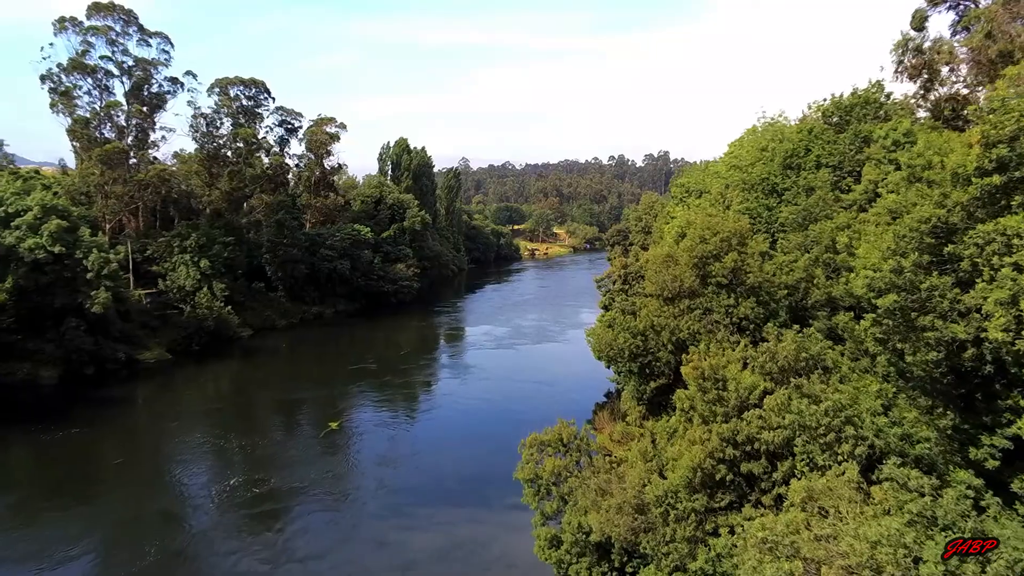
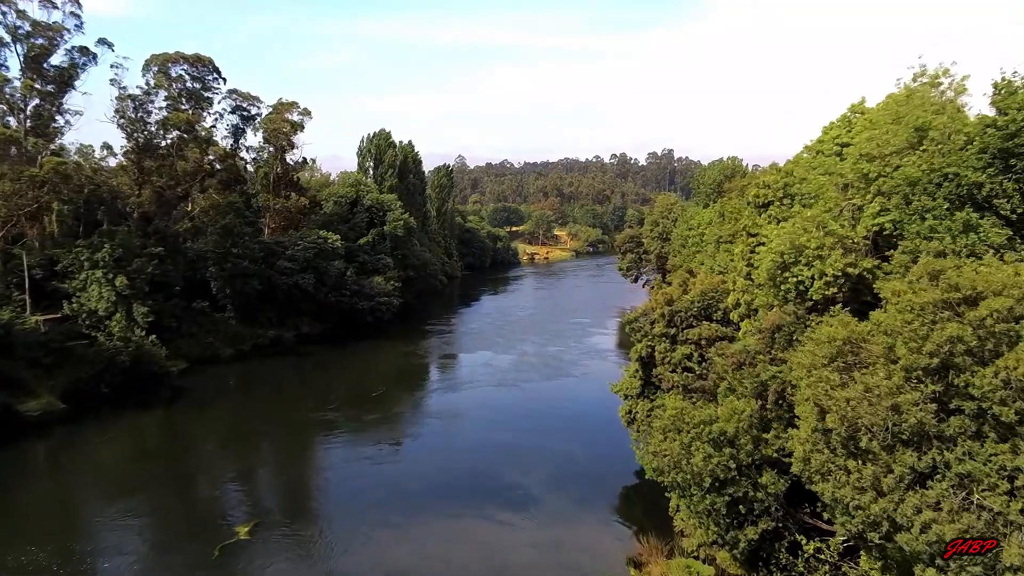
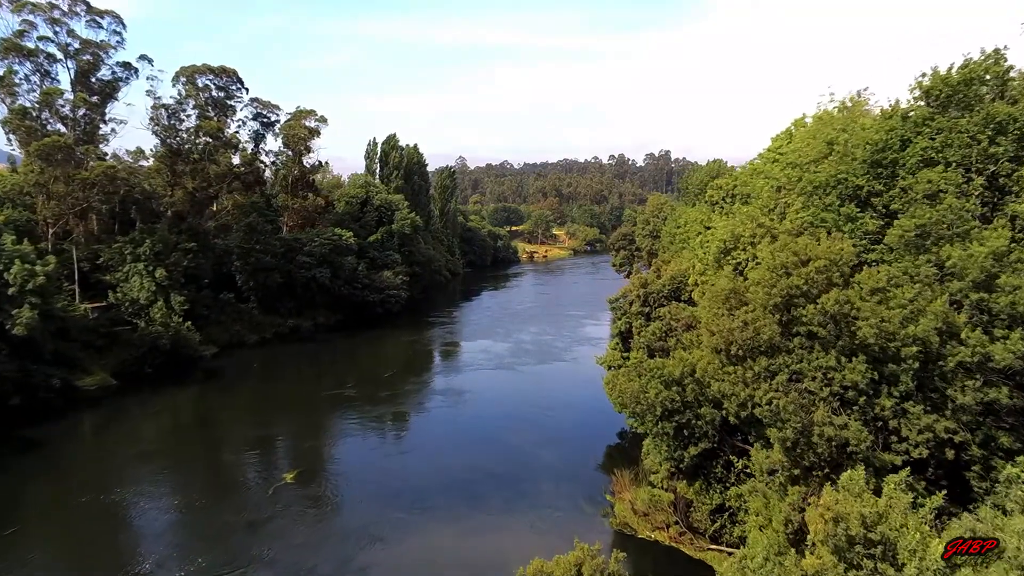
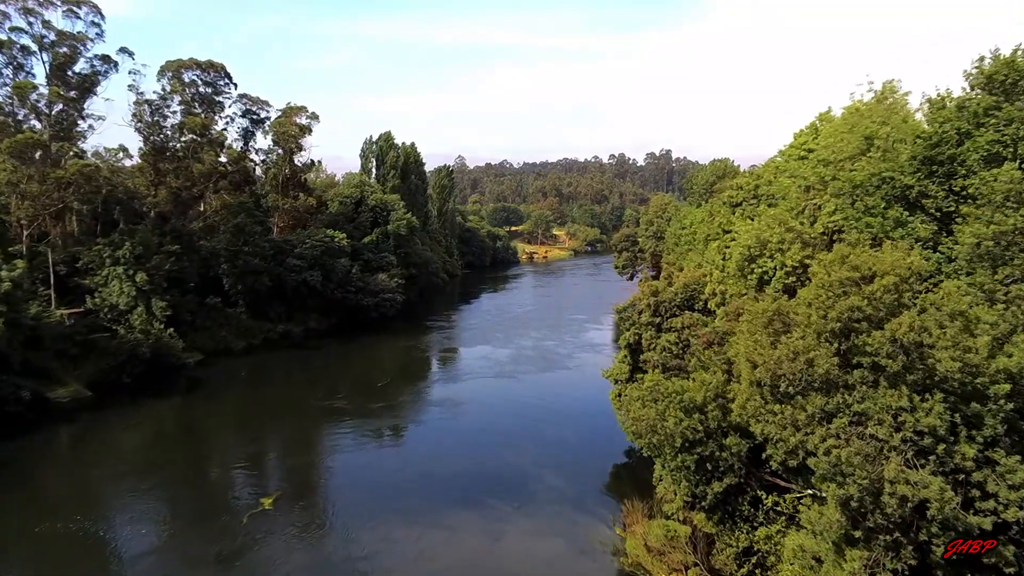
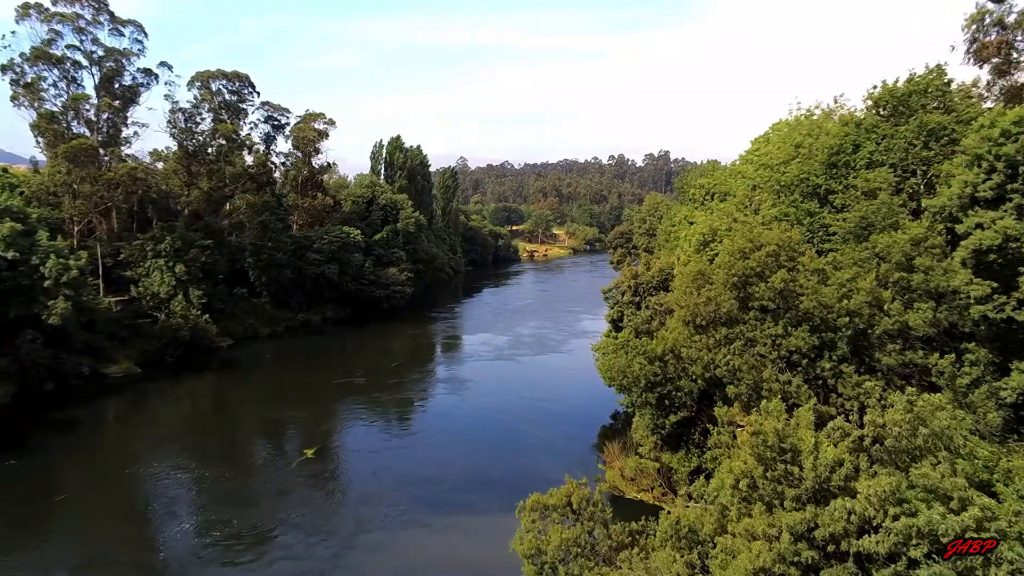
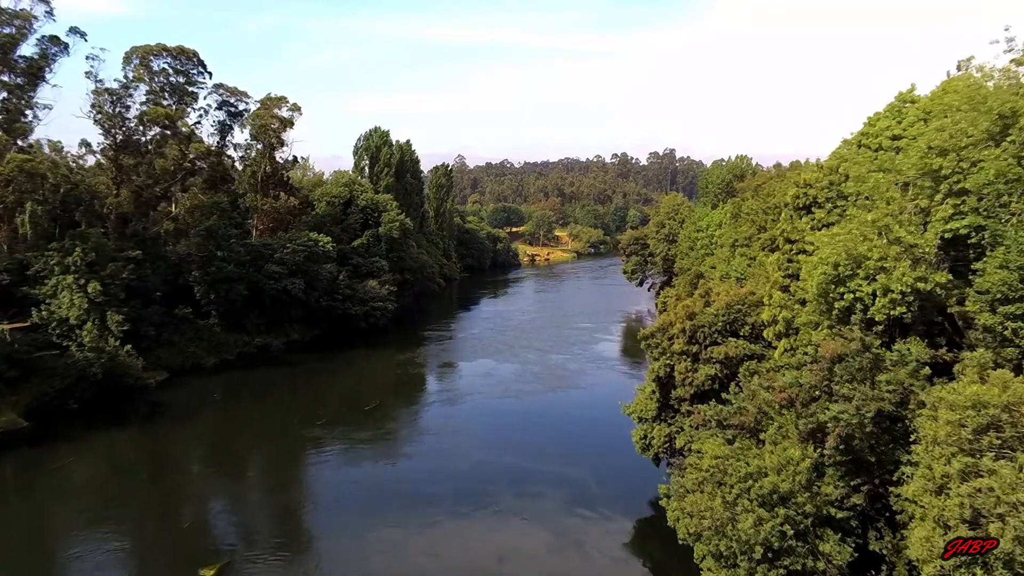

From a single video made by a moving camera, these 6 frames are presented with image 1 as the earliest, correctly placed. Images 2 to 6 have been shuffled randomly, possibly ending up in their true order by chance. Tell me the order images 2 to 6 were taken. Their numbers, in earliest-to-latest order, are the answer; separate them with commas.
5, 3, 4, 2, 6
